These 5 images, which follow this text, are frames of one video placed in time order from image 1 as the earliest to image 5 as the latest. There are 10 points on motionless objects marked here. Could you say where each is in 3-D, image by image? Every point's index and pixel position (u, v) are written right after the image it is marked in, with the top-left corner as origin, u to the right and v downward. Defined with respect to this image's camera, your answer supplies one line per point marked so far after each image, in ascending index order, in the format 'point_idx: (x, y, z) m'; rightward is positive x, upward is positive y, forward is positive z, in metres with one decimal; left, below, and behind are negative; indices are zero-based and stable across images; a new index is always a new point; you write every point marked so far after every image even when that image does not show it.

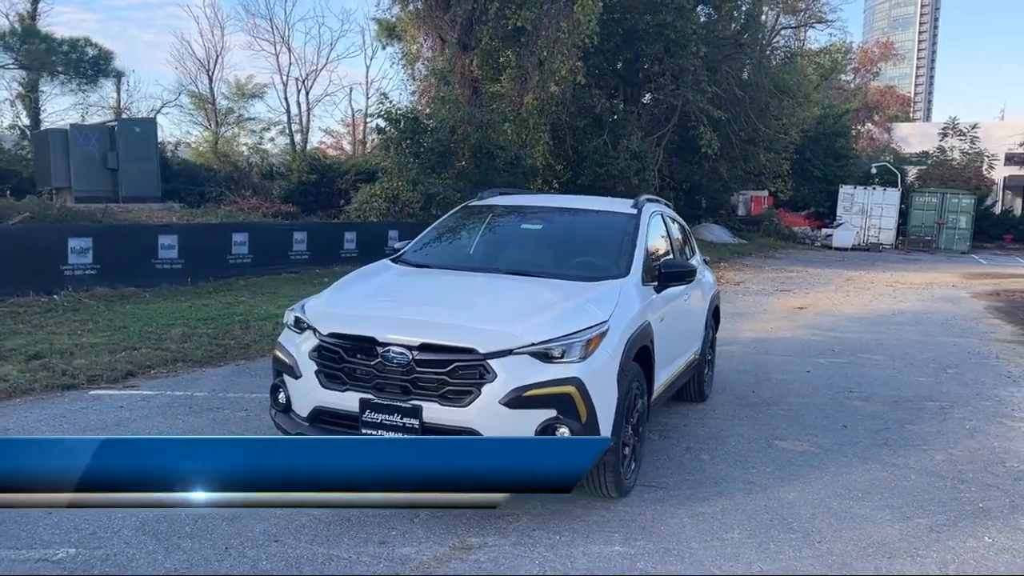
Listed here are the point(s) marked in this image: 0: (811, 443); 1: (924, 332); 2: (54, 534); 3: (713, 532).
0: (+2.2, -1.1, +6.5) m
1: (+6.3, -0.7, +13.3) m
2: (-2.1, -1.1, +4.1) m
3: (+1.0, -1.3, +4.6) m
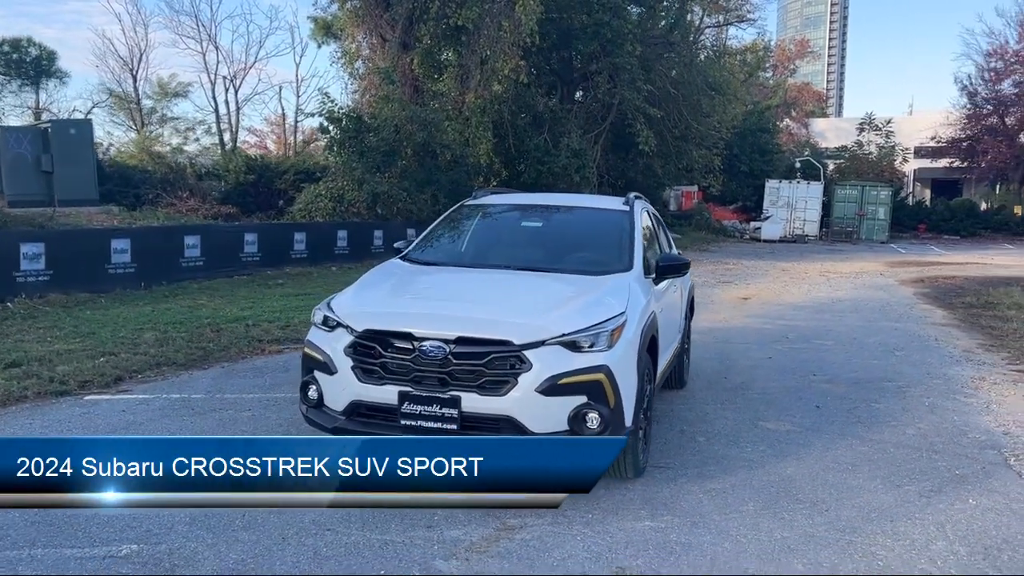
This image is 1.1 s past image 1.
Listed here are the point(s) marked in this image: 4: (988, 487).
0: (+2.2, -1.1, +7.0) m
1: (+5.7, -0.5, +14.1) m
2: (-1.9, -1.2, +4.2) m
3: (+1.2, -1.2, +4.9) m
4: (+3.0, -1.2, +5.4) m
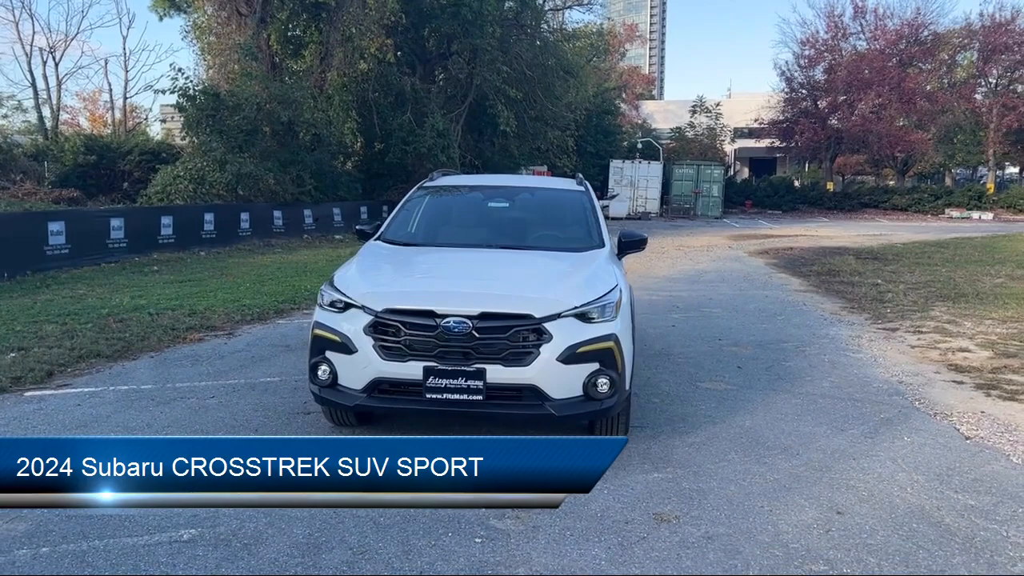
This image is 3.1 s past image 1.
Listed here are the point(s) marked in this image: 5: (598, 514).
0: (+1.9, -0.8, +7.7) m
1: (+3.9, 0.0, +15.3) m
2: (-1.7, -1.1, +4.2) m
3: (+1.3, -1.0, +5.5) m
4: (+2.9, -1.0, +6.3) m
5: (+0.4, -1.1, +4.4) m
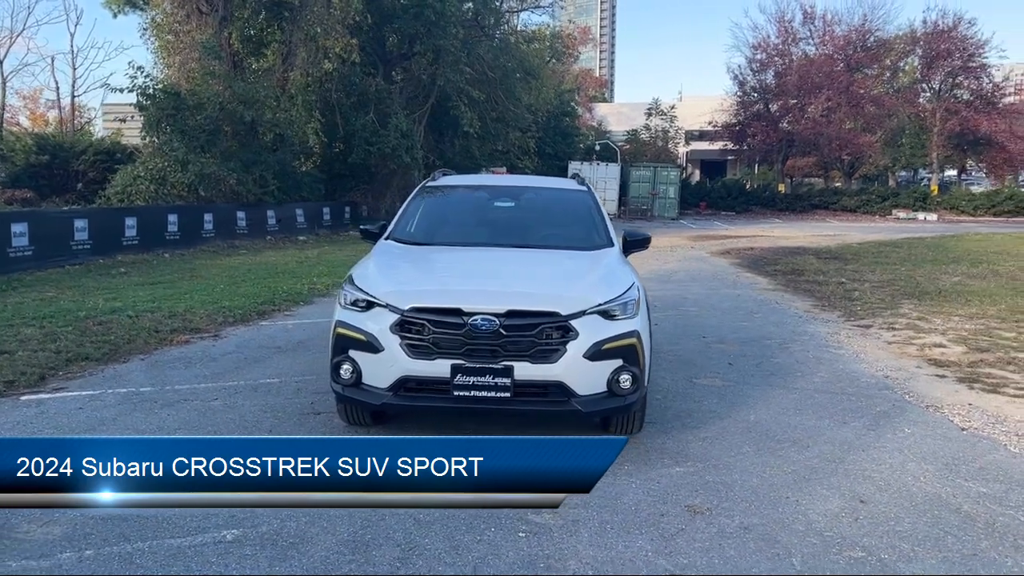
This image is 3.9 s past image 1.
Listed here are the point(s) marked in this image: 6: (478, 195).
0: (+1.9, -0.8, +7.8) m
1: (+3.5, 0.0, +15.5) m
2: (-1.5, -1.1, +4.1) m
3: (+1.4, -1.0, +5.6) m
4: (+2.9, -1.0, +6.5) m
5: (+0.6, -1.1, +4.5) m
6: (-0.3, +0.7, +7.0) m
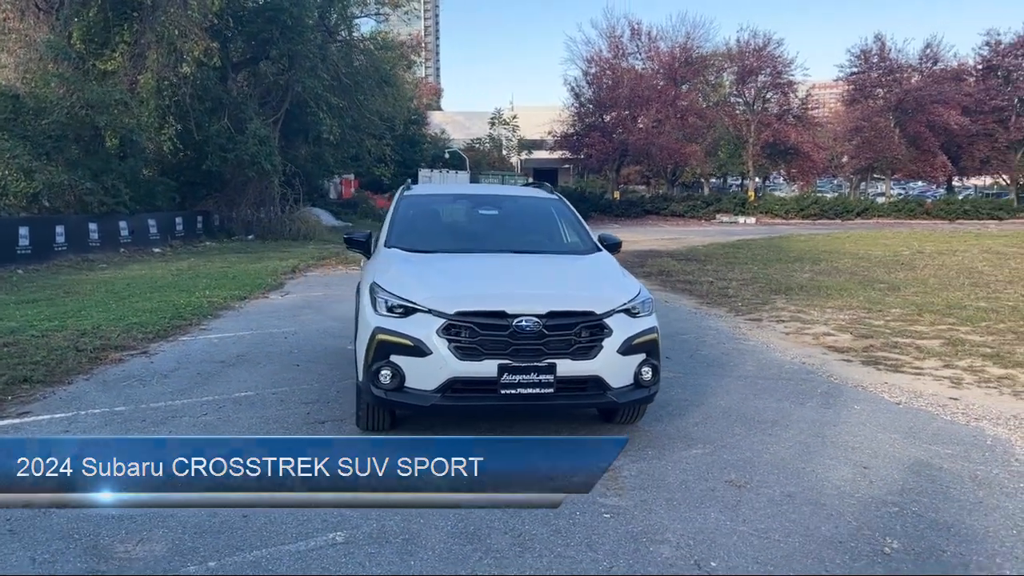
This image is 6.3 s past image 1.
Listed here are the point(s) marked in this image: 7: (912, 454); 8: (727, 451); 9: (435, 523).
0: (+1.5, -0.8, +8.4) m
1: (+1.5, 0.0, +16.3) m
2: (-1.0, -1.1, +4.2) m
3: (+1.5, -1.0, +6.2) m
4: (+2.8, -0.9, +7.4) m
5: (+0.9, -1.1, +4.9) m
6: (-0.5, +0.7, +7.3) m
7: (+2.5, -1.1, +5.6) m
8: (+1.4, -1.1, +5.7) m
9: (-0.4, -1.1, +4.3) m
